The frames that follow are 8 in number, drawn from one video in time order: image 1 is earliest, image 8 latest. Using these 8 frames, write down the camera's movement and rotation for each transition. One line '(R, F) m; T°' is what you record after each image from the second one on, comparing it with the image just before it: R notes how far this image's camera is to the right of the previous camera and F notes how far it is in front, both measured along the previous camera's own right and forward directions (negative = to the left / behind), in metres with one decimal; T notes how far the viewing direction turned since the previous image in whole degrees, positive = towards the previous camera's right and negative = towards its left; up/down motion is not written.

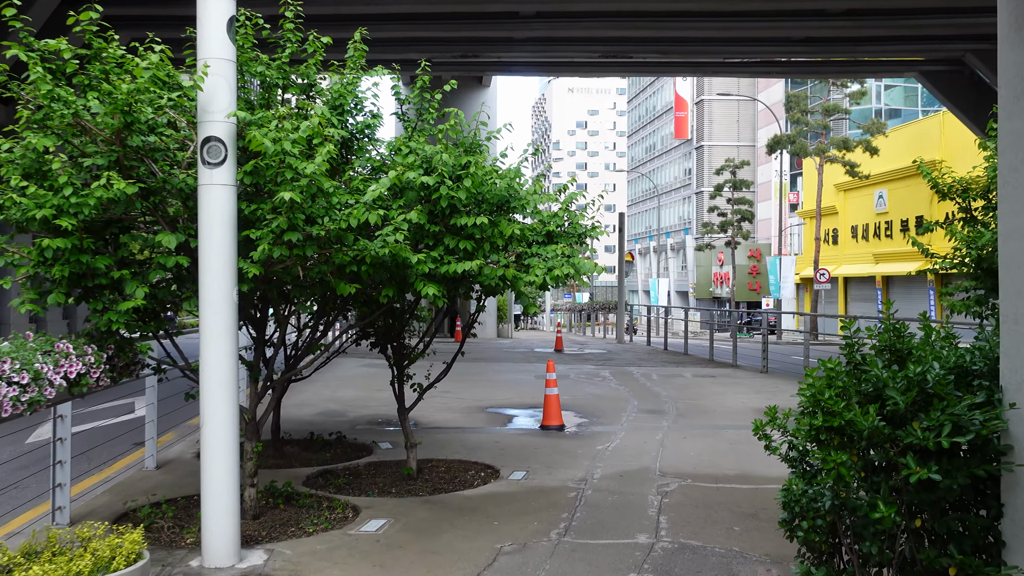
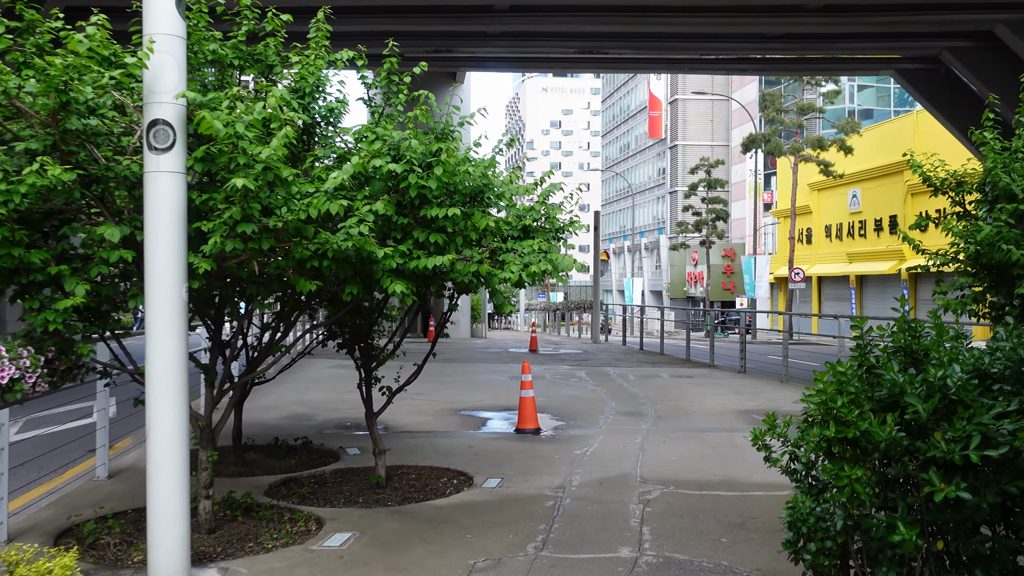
(0.0, +0.4) m; +2°
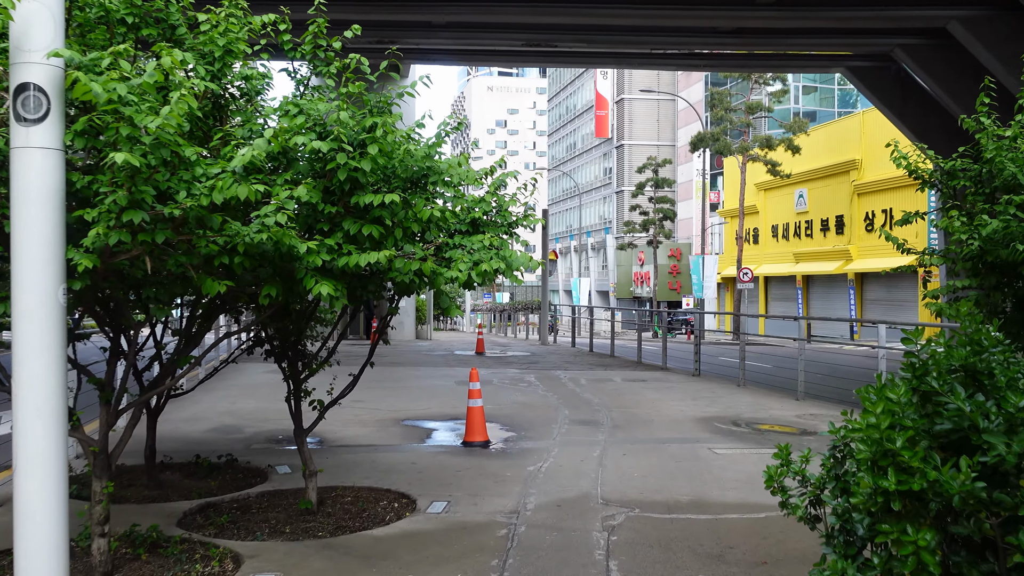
(0.0, +0.7) m; +3°
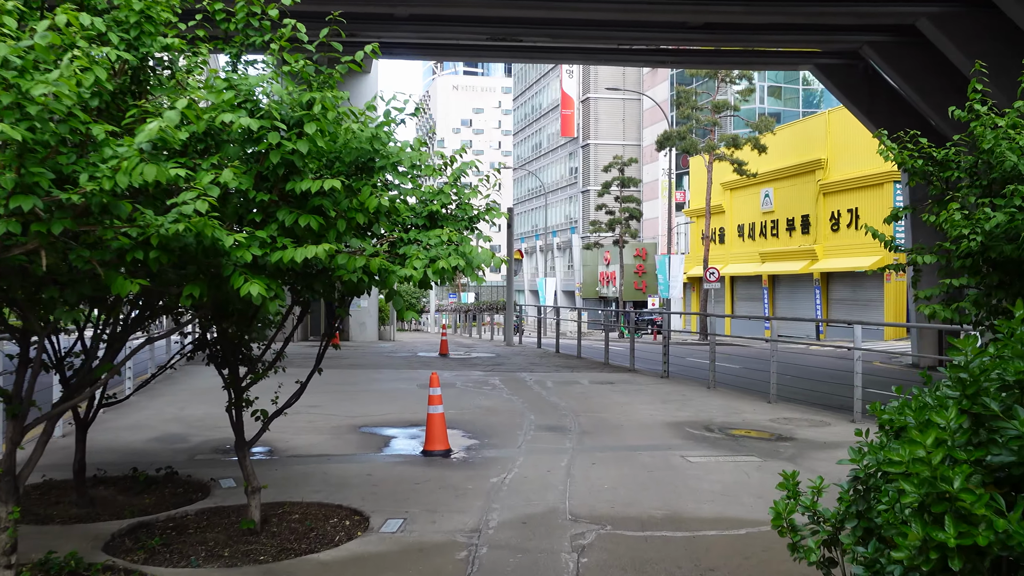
(0.0, +0.5) m; +2°
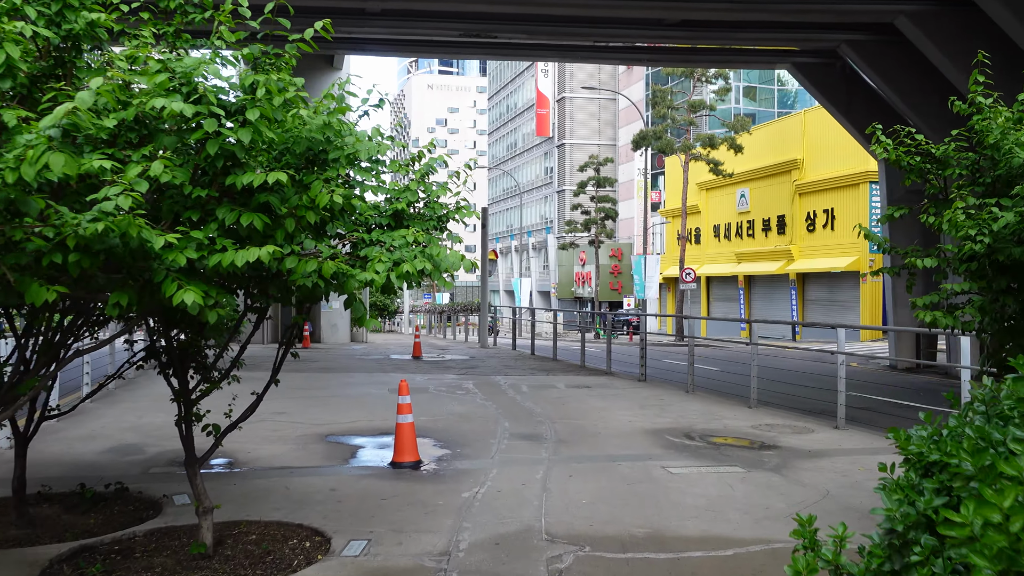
(0.0, +0.4) m; +1°
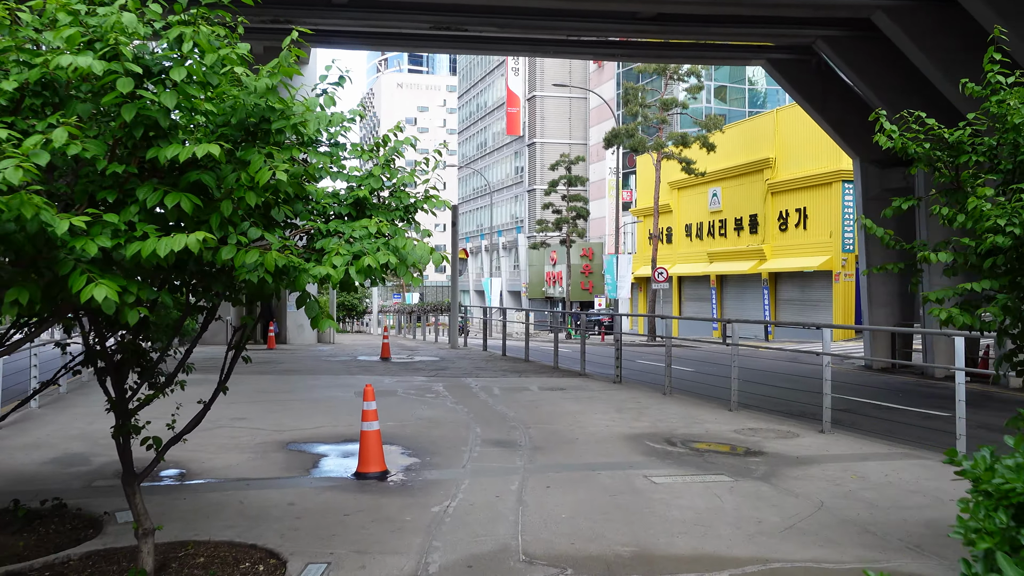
(0.0, +0.5) m; +2°
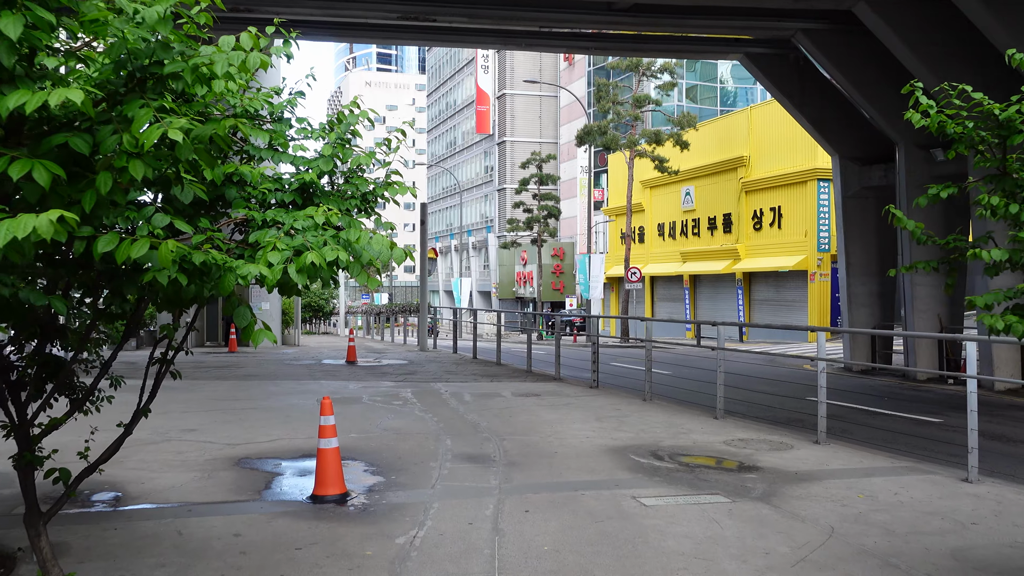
(0.0, +0.7) m; +2°
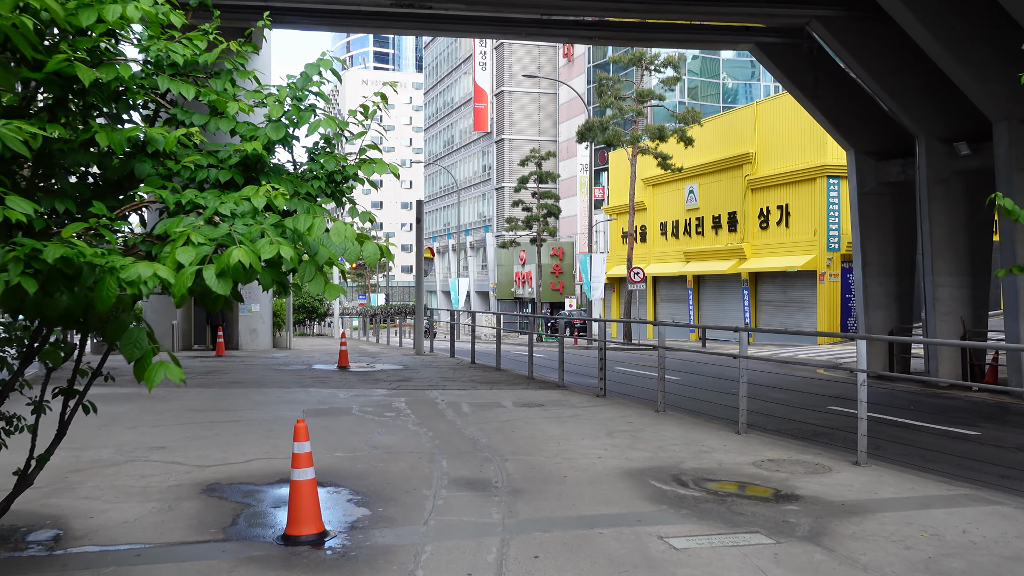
(0.0, +1.0) m; 0°
